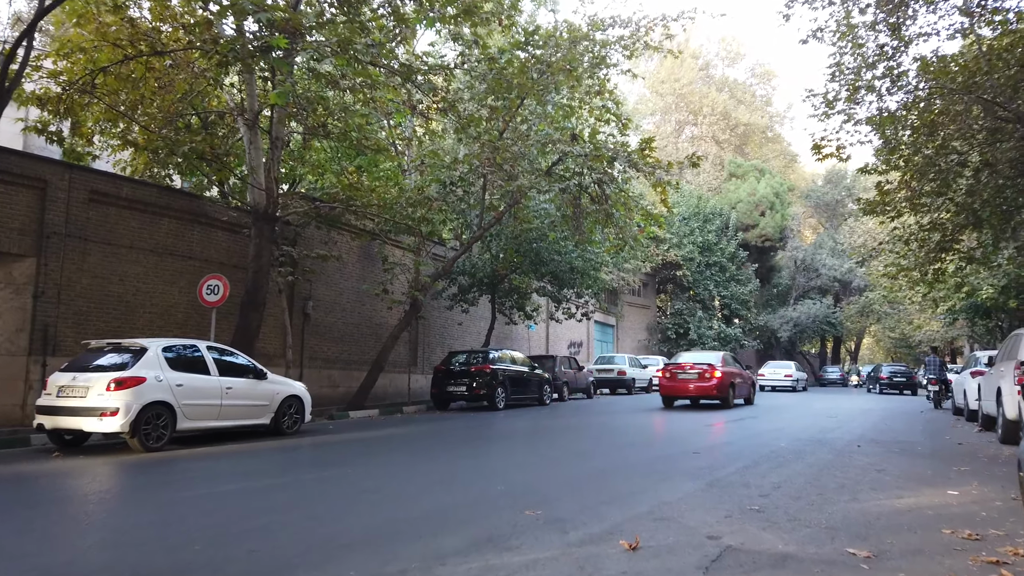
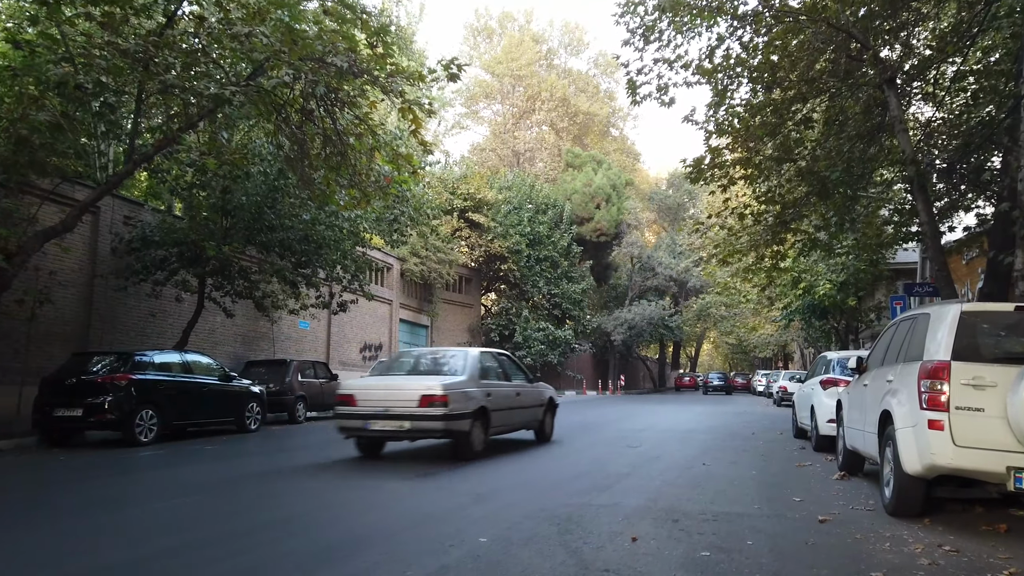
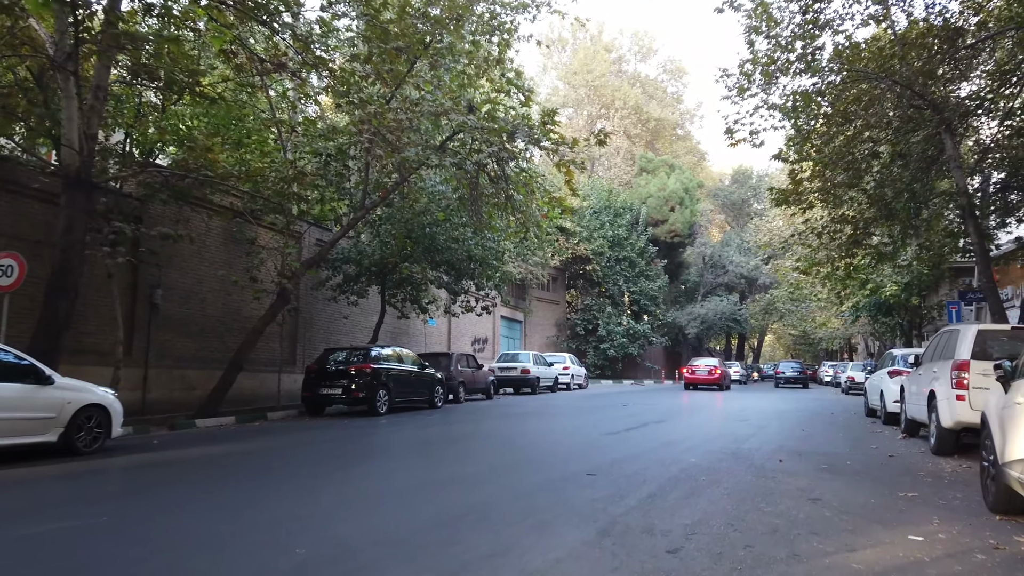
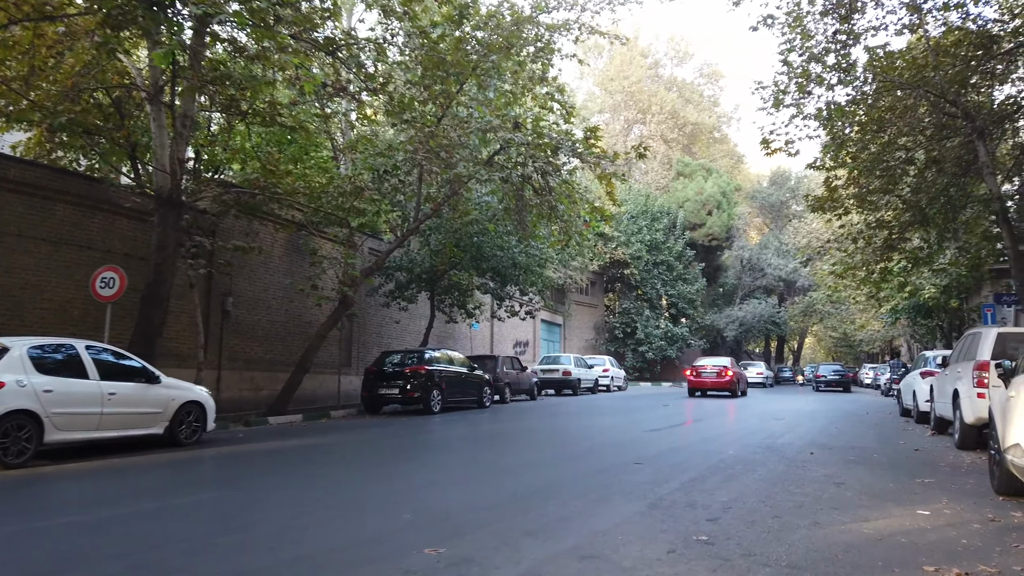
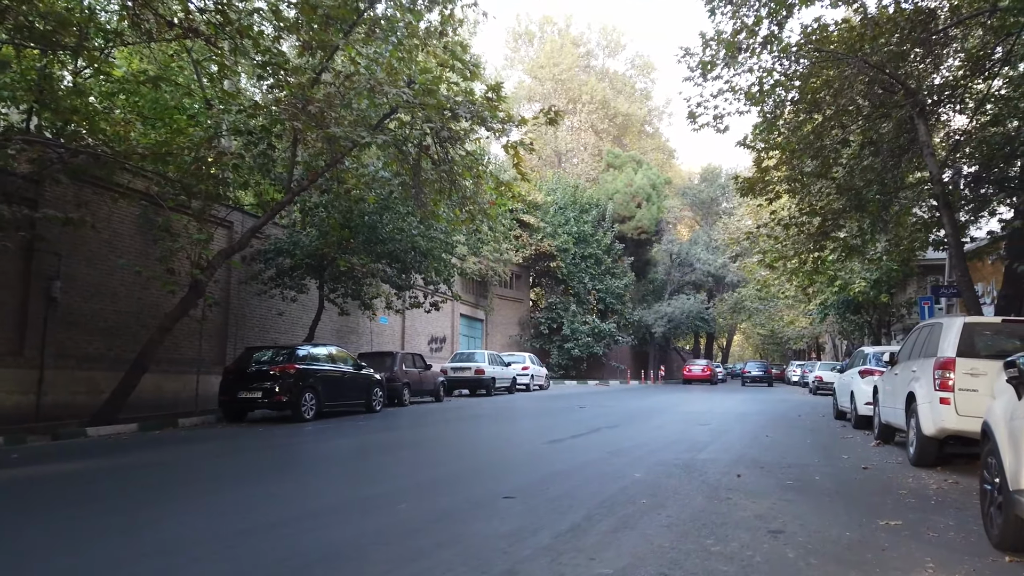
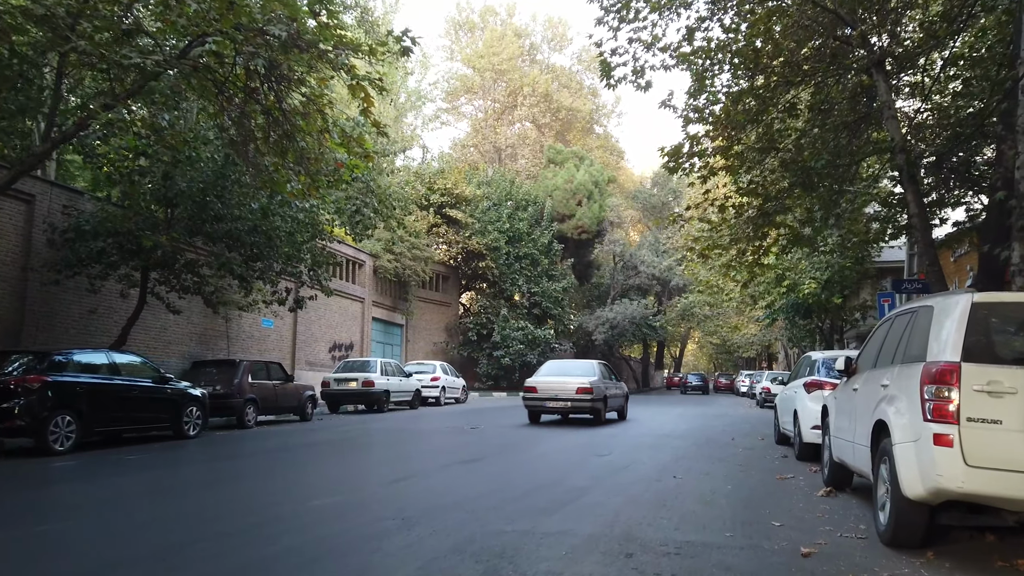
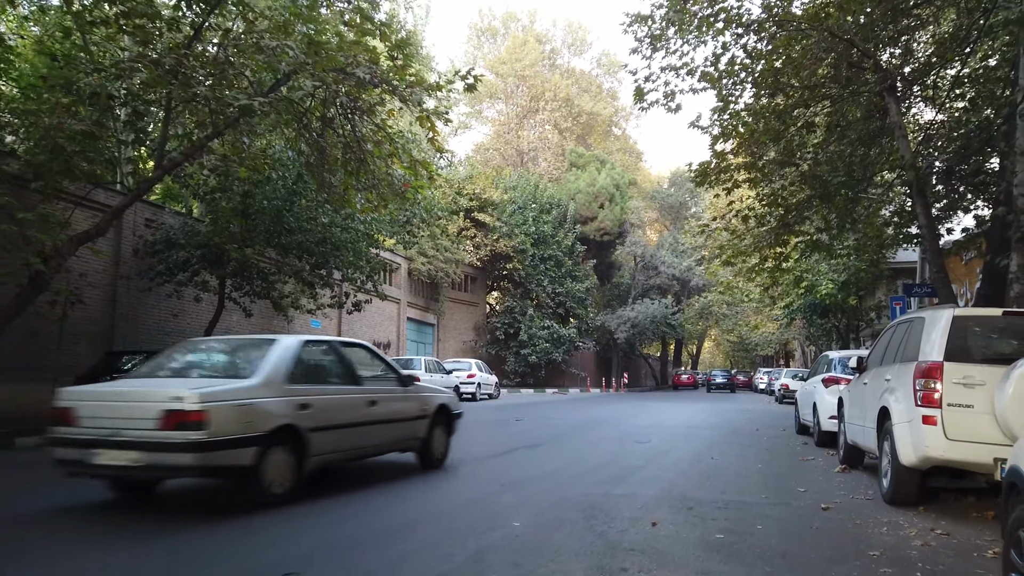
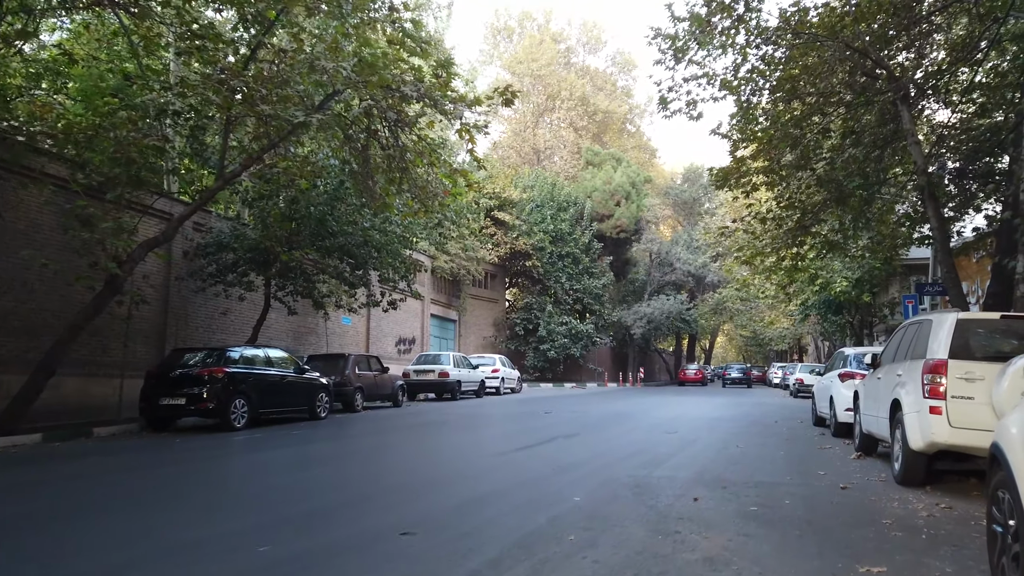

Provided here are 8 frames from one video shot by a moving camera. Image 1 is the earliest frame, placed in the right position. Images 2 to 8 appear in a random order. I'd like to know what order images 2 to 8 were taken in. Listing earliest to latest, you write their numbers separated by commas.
4, 3, 5, 8, 7, 2, 6
